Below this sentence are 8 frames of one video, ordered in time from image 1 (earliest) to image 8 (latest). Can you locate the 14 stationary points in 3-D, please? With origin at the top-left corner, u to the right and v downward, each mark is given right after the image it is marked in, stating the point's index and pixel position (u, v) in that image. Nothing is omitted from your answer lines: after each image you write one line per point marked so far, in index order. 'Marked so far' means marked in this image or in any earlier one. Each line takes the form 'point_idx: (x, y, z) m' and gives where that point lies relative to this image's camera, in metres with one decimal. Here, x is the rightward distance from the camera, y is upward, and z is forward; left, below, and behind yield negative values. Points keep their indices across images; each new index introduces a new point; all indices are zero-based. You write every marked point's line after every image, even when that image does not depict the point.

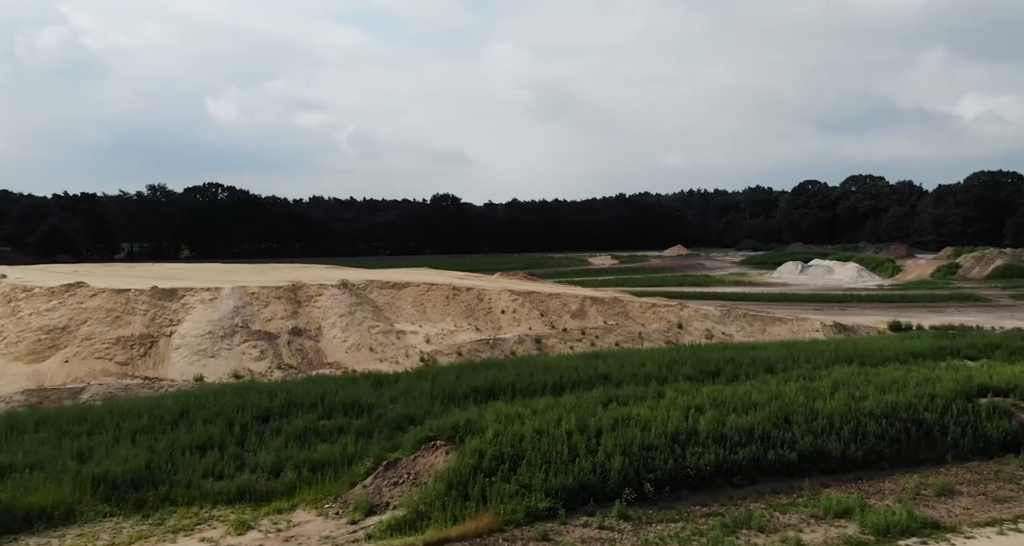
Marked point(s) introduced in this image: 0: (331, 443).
0: (-1.9, -1.8, +8.5) m
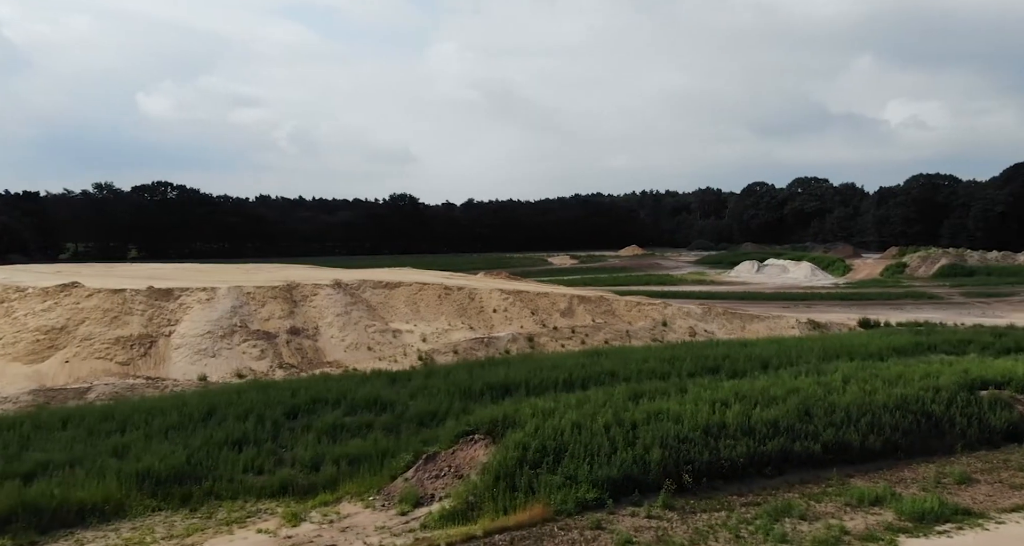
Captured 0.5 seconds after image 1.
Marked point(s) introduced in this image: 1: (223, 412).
0: (-1.6, -1.8, +8.5) m
1: (-3.1, -1.5, +8.5) m
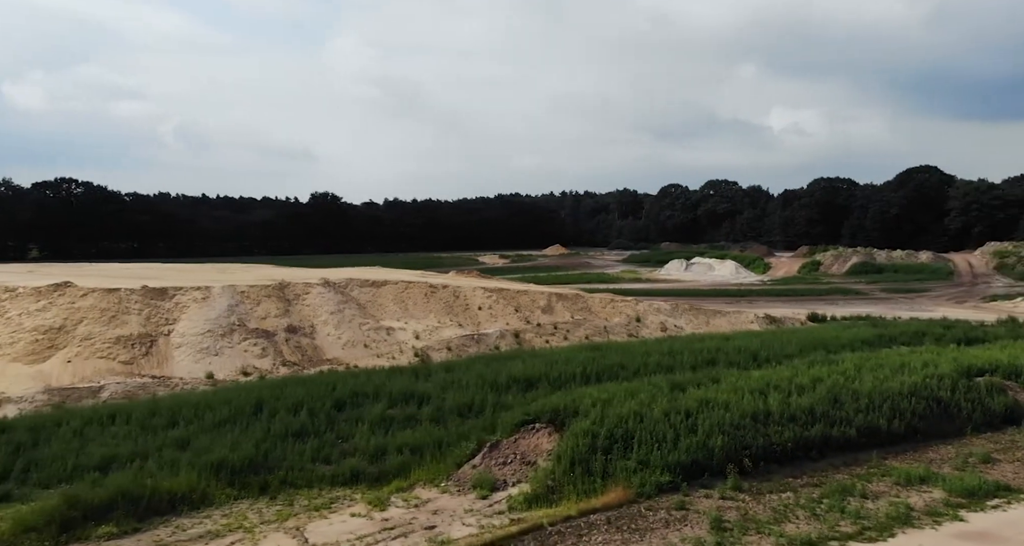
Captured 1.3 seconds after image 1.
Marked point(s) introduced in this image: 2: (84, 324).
0: (-1.1, -1.7, +8.5) m
1: (-2.6, -1.4, +8.5) m
2: (-9.0, -1.1, +16.7) m
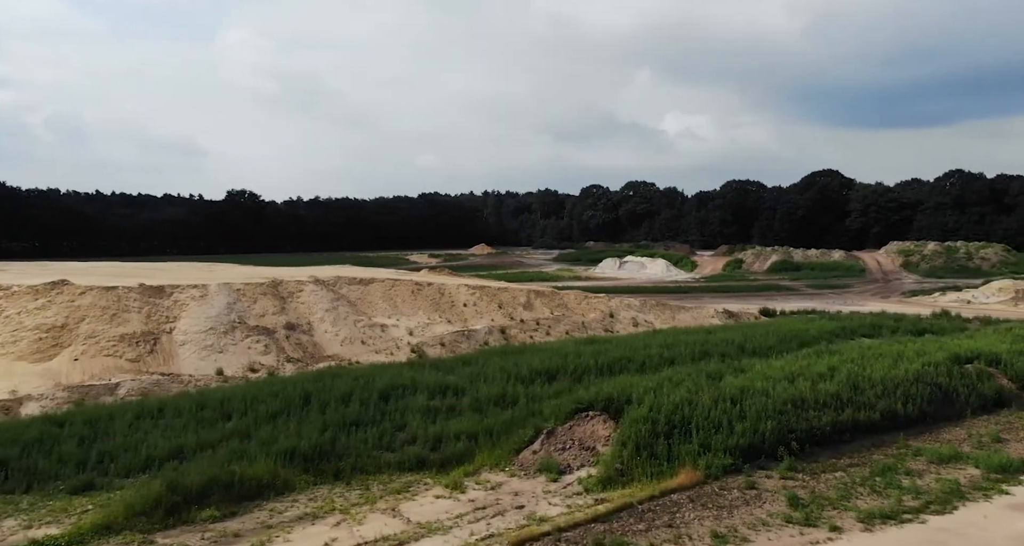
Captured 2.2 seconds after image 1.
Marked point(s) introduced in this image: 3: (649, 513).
0: (-0.6, -1.6, +8.7) m
1: (-2.1, -1.4, +8.6) m
2: (-8.8, -1.0, +16.5) m
3: (+0.8, -1.5, +5.1) m
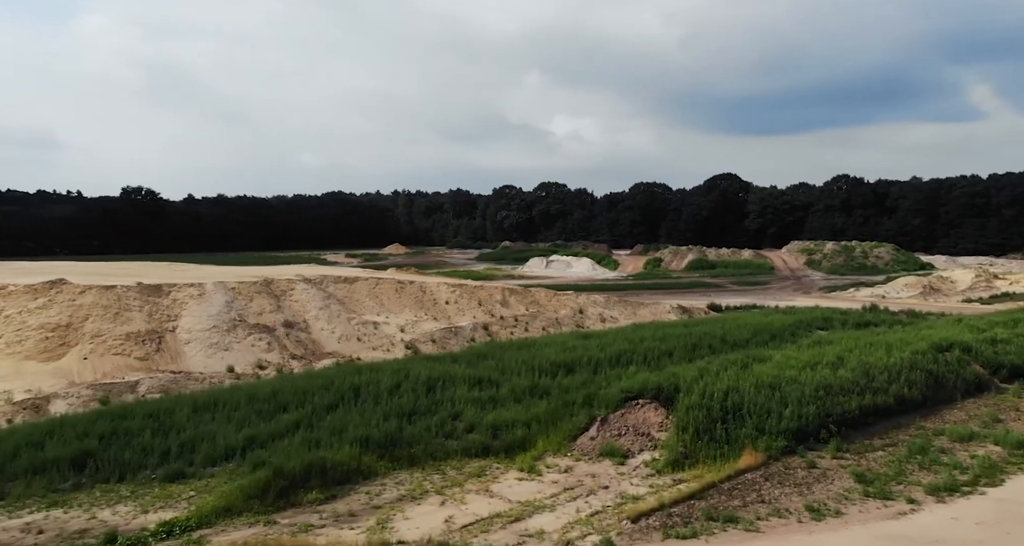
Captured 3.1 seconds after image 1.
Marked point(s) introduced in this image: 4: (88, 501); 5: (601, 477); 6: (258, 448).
0: (-0.1, -1.5, +9.0) m
1: (-1.6, -1.3, +8.8) m
2: (-8.6, -1.0, +16.4) m
3: (+1.5, -1.5, +5.4) m
4: (-2.9, -1.6, +5.6) m
5: (+0.7, -1.6, +6.3) m
6: (-2.1, -1.5, +6.8) m
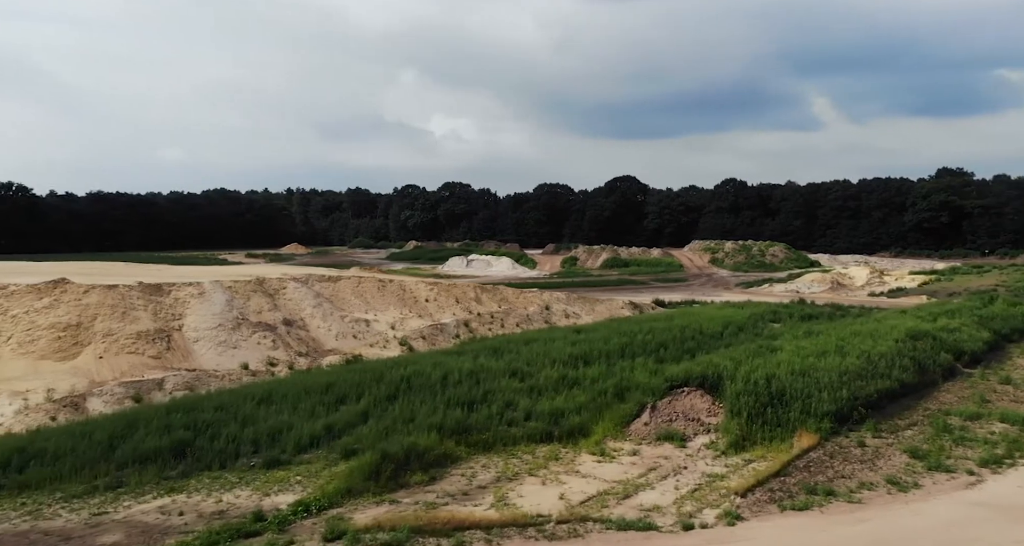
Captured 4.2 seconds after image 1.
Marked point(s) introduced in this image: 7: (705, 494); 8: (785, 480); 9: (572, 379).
0: (+0.4, -1.5, +9.4) m
1: (-1.1, -1.3, +9.1) m
2: (-8.5, -1.0, +16.3) m
3: (+2.2, -1.4, +5.9) m
4: (-2.3, -1.6, +5.9) m
5: (+1.3, -1.6, +6.7) m
6: (-1.5, -1.5, +7.1) m
7: (+1.2, -1.4, +5.1) m
8: (+1.8, -1.4, +5.3) m
9: (+0.9, -1.4, +11.0) m
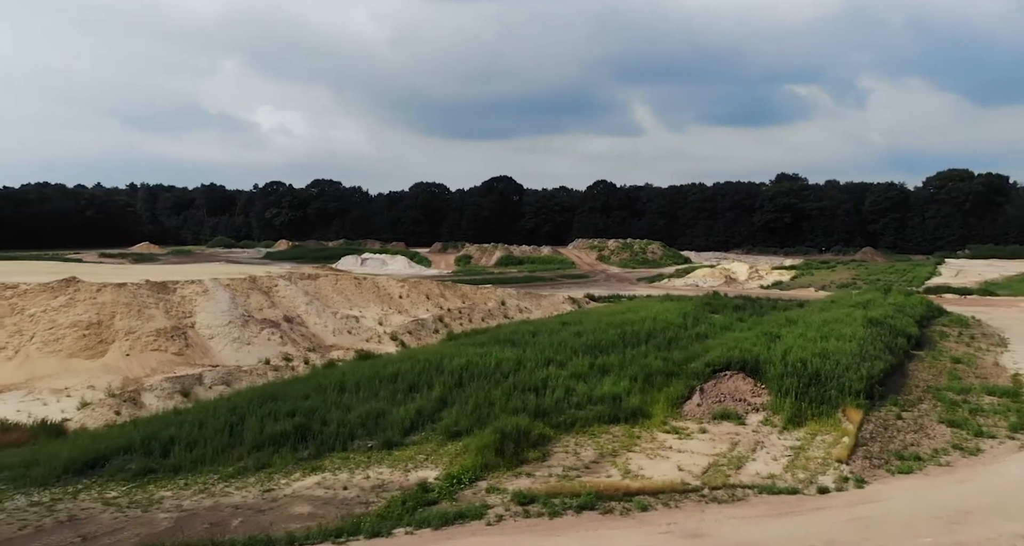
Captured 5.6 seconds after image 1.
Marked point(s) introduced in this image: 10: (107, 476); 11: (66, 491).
0: (+1.1, -1.4, +10.1) m
1: (-0.4, -1.2, +9.8) m
2: (-8.2, -0.9, +16.5) m
3: (+3.1, -1.4, +6.8) m
4: (-1.4, -1.5, +6.4) m
5: (+2.2, -1.5, +7.5) m
6: (-0.7, -1.4, +7.7) m
7: (+2.2, -1.4, +5.9) m
8: (+2.8, -1.3, +6.1) m
9: (+1.5, -1.4, +11.7) m
10: (-3.2, -1.6, +6.2) m
11: (-3.3, -1.6, +5.9) m
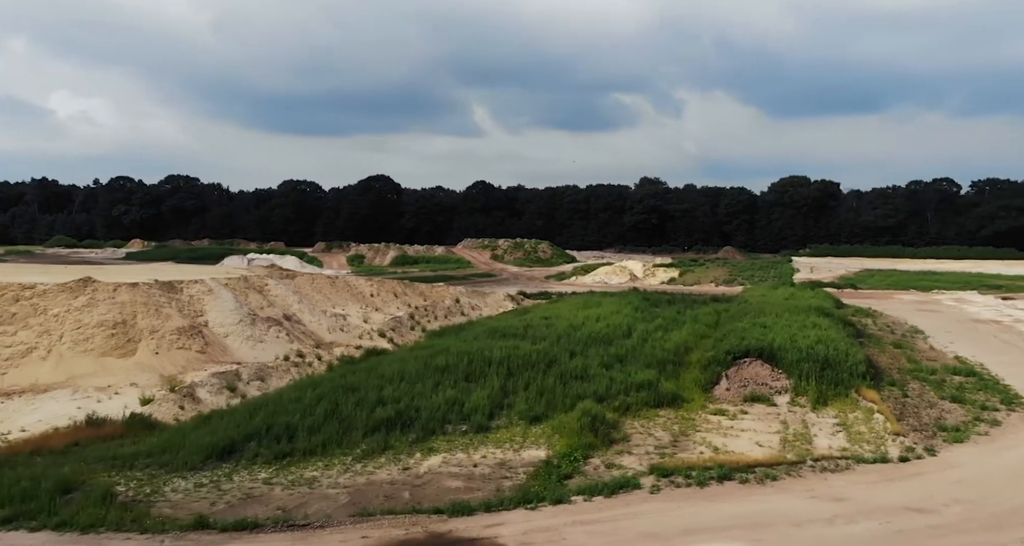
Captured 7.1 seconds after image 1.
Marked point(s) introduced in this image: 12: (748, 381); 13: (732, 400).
0: (+1.7, -1.4, +11.1) m
1: (+0.2, -1.2, +10.6) m
2: (-8.0, -1.0, +16.9) m
3: (+3.9, -1.4, +7.9) m
4: (-0.5, -1.6, +7.3) m
5: (+2.9, -1.5, +8.5) m
6: (0.0, -1.5, +8.6) m
7: (+3.0, -1.4, +7.0) m
8: (+3.6, -1.4, +7.2) m
9: (+2.0, -1.4, +12.7) m
10: (-2.3, -1.6, +7.0) m
11: (-2.4, -1.7, +6.6) m
12: (+3.1, -1.4, +10.0) m
13: (+2.7, -1.6, +9.6) m
